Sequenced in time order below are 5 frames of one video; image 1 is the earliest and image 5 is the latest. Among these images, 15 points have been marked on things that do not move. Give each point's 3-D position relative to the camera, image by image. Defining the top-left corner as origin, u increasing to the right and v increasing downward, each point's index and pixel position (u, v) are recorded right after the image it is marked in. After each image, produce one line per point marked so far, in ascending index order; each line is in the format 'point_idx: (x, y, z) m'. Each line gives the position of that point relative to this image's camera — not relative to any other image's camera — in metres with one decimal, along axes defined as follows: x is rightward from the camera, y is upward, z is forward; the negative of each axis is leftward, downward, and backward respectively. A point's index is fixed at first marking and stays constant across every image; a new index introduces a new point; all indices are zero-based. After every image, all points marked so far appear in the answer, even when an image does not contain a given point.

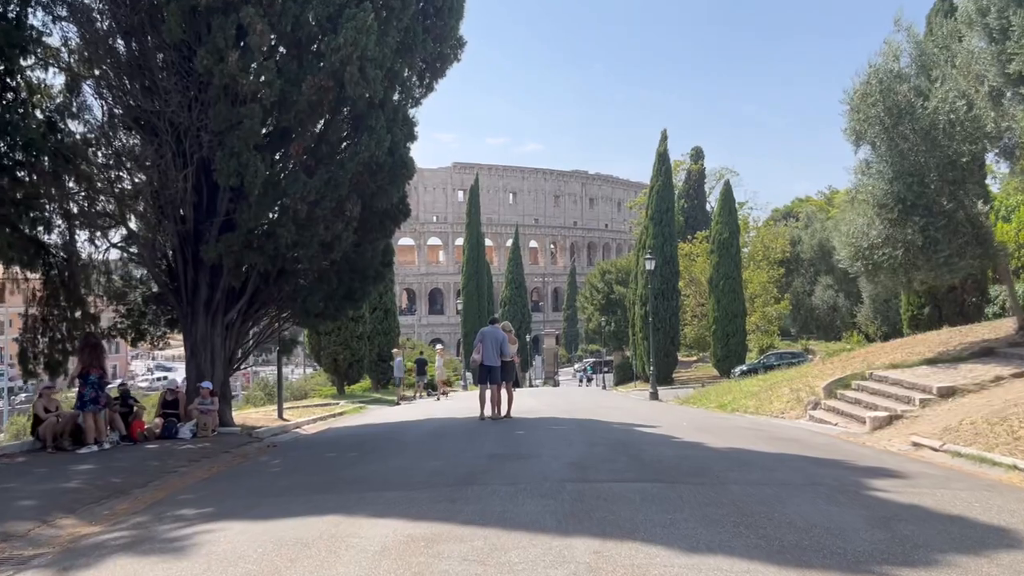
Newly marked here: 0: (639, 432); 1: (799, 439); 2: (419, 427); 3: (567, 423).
0: (+1.9, -2.2, +13.9) m
1: (+4.4, -2.3, +13.8) m
2: (-1.7, -2.6, +17.0) m
3: (+1.0, -2.3, +15.4) m
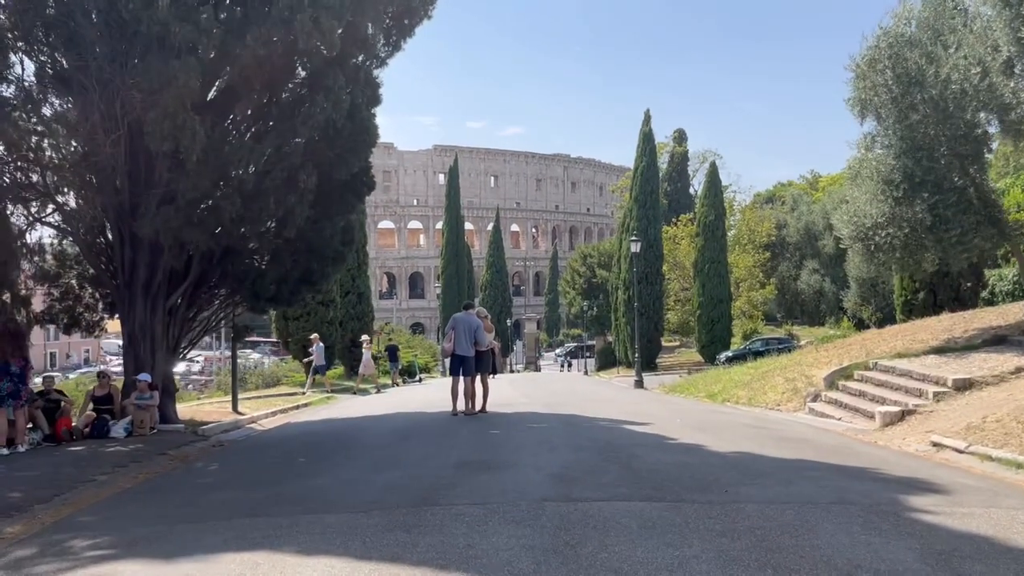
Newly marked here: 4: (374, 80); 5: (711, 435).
0: (+1.6, -2.0, +12.3) m
1: (+4.1, -2.1, +12.3) m
2: (-2.2, -2.3, +15.4) m
3: (+0.6, -2.0, +13.8) m
4: (-2.3, +3.4, +14.8) m
5: (+2.7, -2.0, +12.2) m
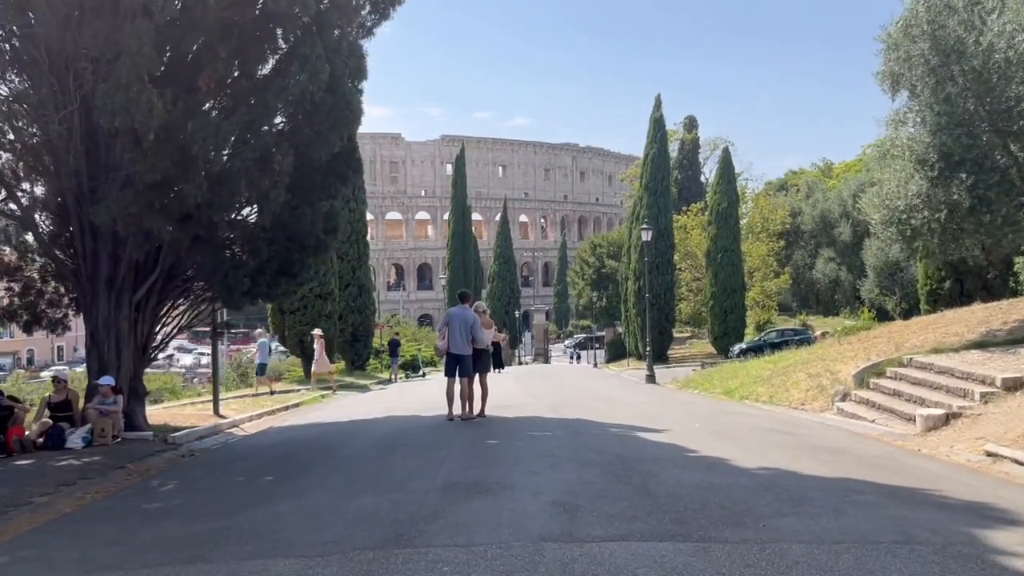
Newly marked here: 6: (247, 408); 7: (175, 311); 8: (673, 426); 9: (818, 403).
0: (+1.6, -1.9, +10.9) m
1: (+4.0, -2.0, +10.9) m
2: (-2.1, -2.2, +14.0) m
3: (+0.6, -1.9, +12.4) m
4: (-2.3, +3.6, +13.4) m
5: (+2.7, -1.9, +10.8) m
6: (-5.6, -2.5, +18.8) m
7: (-5.7, -0.4, +15.1) m
8: (+2.3, -2.0, +12.7) m
9: (+6.0, -2.3, +17.8) m
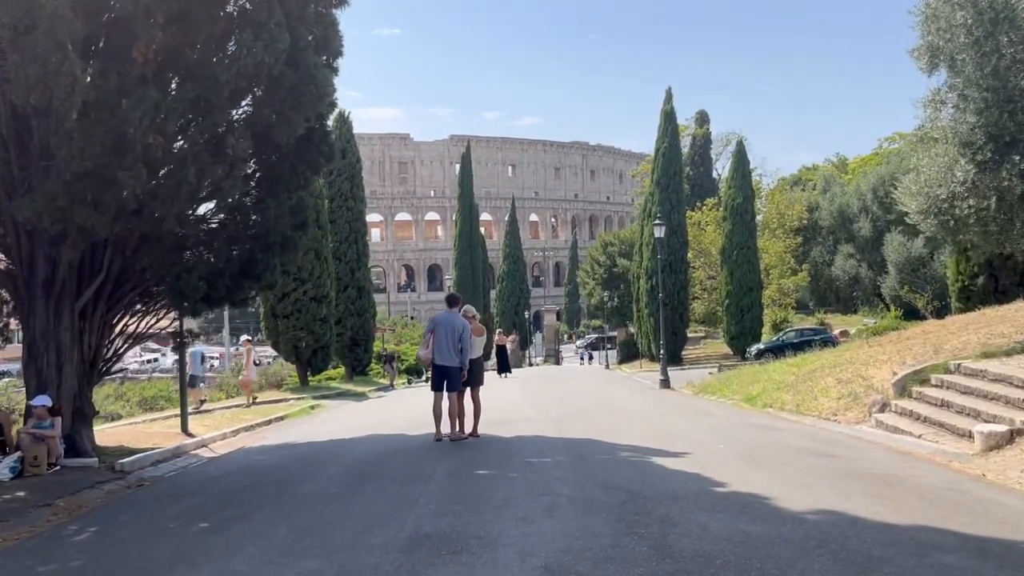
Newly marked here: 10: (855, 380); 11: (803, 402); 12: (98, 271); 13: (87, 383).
0: (+1.5, -1.9, +9.2) m
1: (+4.0, -1.9, +9.1) m
2: (-2.2, -2.2, +12.3) m
3: (+0.5, -1.9, +10.7) m
4: (-2.4, +3.5, +11.8) m
5: (+2.6, -1.9, +9.0) m
6: (-5.6, -2.6, +17.2) m
7: (-5.7, -0.5, +13.5) m
8: (+2.2, -2.0, +11.0) m
9: (+6.1, -2.2, +16.0) m
10: (+7.0, -1.9, +18.2) m
11: (+6.0, -2.4, +18.5) m
12: (-5.4, +0.2, +11.8) m
13: (-5.8, -1.3, +12.3) m
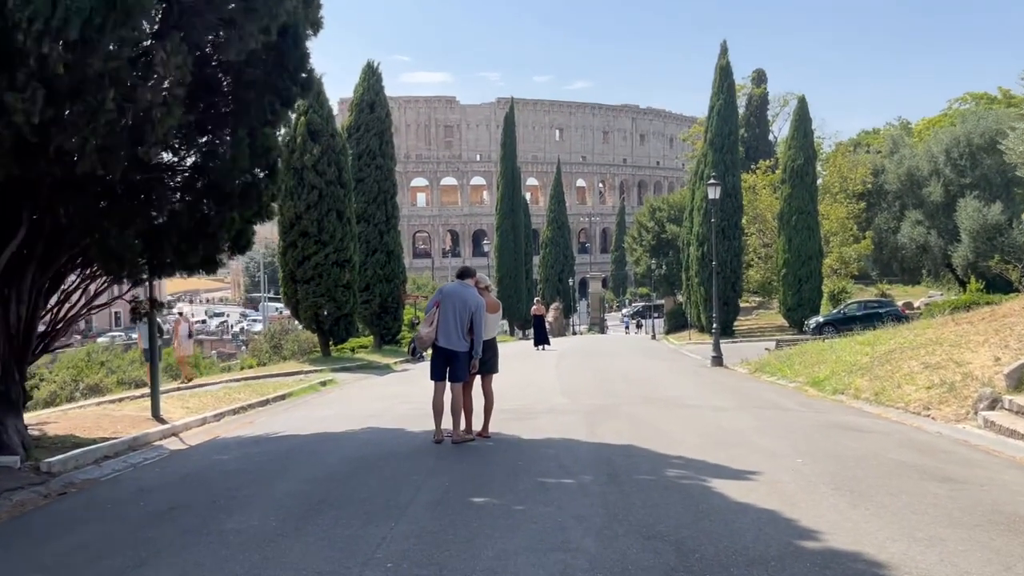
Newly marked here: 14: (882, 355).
0: (+1.5, -1.6, +6.7) m
1: (+4.0, -1.7, +6.5) m
2: (-2.0, -1.8, +10.0) m
3: (+0.6, -1.6, +8.3) m
4: (-2.2, +3.9, +9.2) m
5: (+2.6, -1.6, +6.4) m
6: (-5.1, -1.9, +15.0) m
7: (-5.4, 0.0, +11.3) m
8: (+2.3, -1.6, +8.4) m
9: (+6.5, -1.8, +13.2) m
10: (+7.5, -1.3, +15.4) m
11: (+6.5, -1.8, +15.8) m
12: (-5.2, +0.7, +9.5) m
13: (-5.6, -0.8, +10.1) m
14: (+7.8, -1.4, +18.9) m
